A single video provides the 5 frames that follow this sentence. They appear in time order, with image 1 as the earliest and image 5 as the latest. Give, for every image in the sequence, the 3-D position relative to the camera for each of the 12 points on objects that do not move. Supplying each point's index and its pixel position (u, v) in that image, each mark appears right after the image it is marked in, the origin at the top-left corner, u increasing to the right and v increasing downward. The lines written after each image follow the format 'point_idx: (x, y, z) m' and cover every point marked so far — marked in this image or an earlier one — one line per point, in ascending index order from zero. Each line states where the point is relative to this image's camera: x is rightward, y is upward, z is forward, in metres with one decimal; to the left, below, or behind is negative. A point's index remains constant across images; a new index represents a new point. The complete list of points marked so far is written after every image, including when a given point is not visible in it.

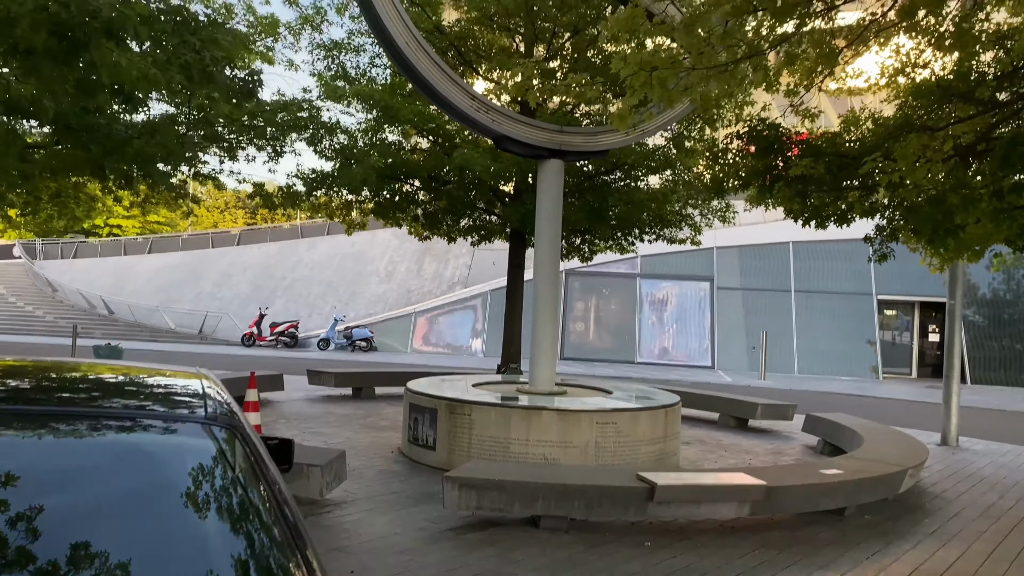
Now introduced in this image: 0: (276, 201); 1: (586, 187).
0: (-3.7, +1.4, +13.2) m
1: (+1.1, +1.5, +12.2) m
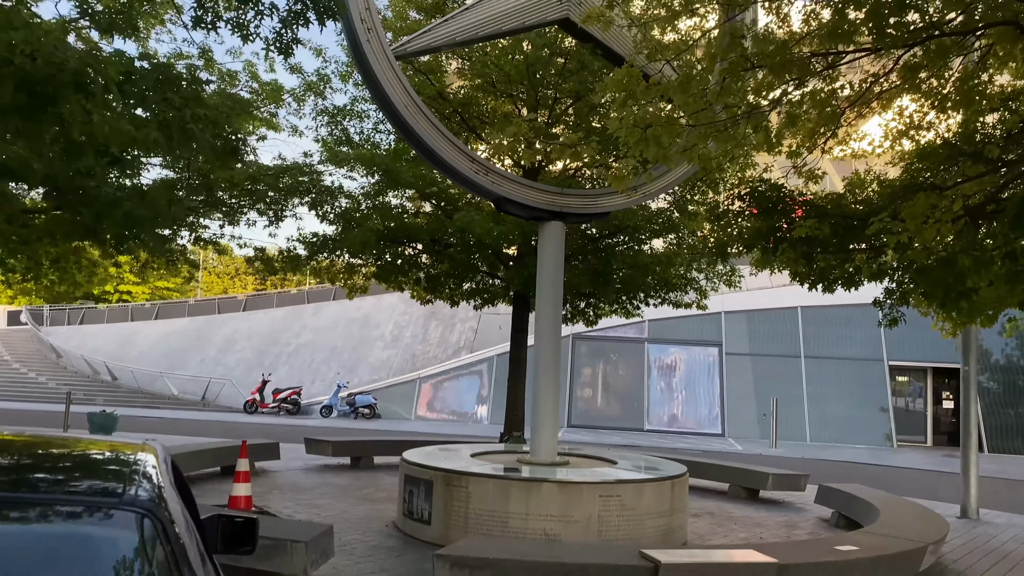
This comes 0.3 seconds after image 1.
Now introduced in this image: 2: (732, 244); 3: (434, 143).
0: (-3.7, +0.4, +13.1) m
1: (+1.2, +0.6, +12.0) m
2: (+2.4, +0.5, +9.1) m
3: (-0.8, +1.5, +8.6) m
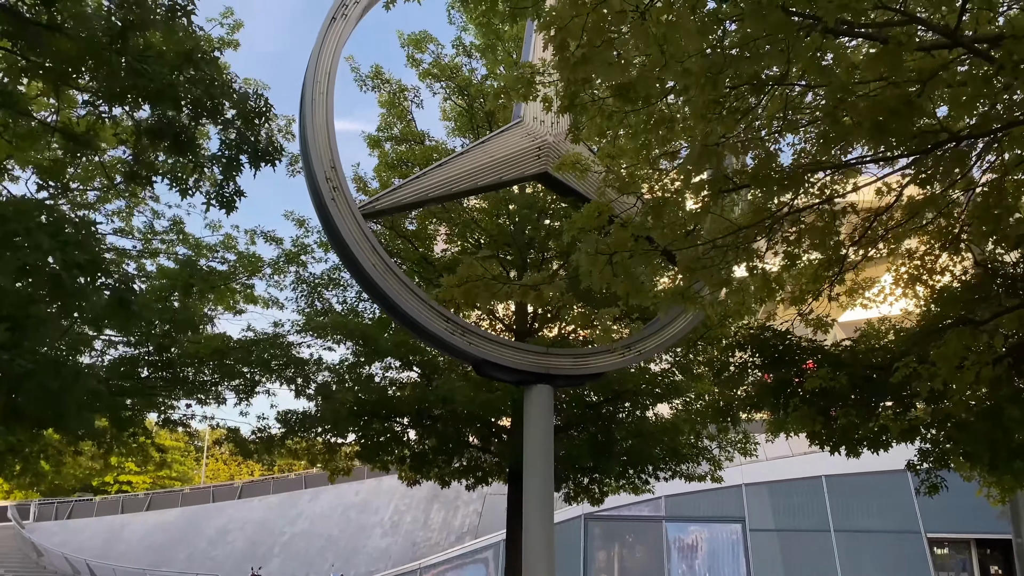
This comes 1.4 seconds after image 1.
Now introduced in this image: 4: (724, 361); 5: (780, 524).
0: (-3.8, -2.3, +12.1) m
1: (+1.0, -1.7, +11.0) m
2: (+2.2, -1.1, +8.1) m
3: (-1.0, -0.1, +7.9) m
4: (+2.2, -0.7, +8.5) m
5: (+6.3, -5.6, +19.7) m
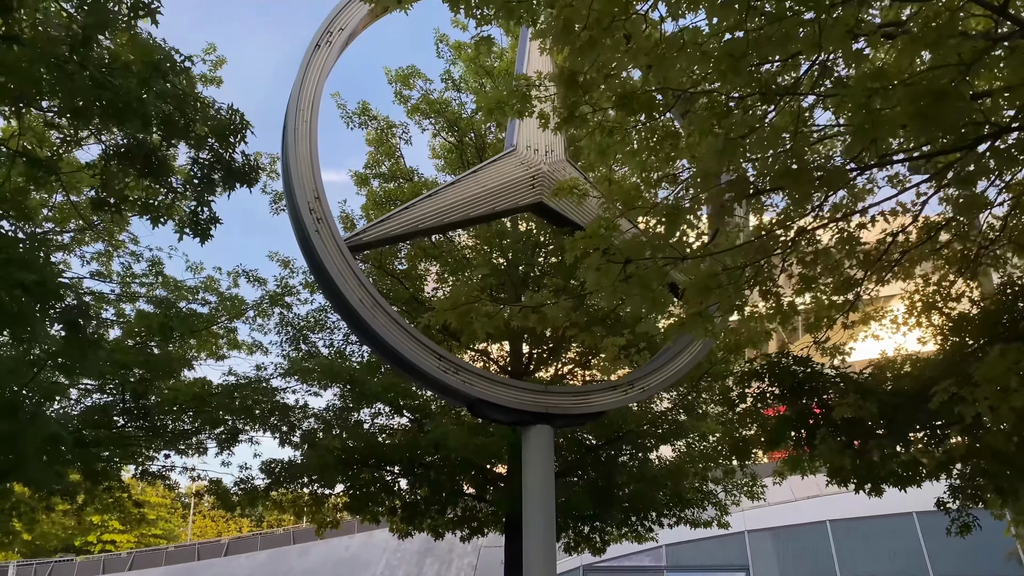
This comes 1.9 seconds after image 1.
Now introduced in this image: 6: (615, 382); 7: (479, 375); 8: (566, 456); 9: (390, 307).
0: (-3.8, -2.9, +11.5) m
1: (+1.0, -2.2, +10.5) m
2: (+2.2, -1.4, +7.7) m
3: (-1.1, -0.5, +7.5) m
4: (+2.1, -1.0, +8.1) m
5: (+6.3, -6.4, +19.0) m
6: (+1.0, -0.9, +8.3) m
7: (-0.3, -0.8, +7.7) m
8: (+0.7, -2.1, +10.6) m
9: (-1.1, -0.2, +7.5) m
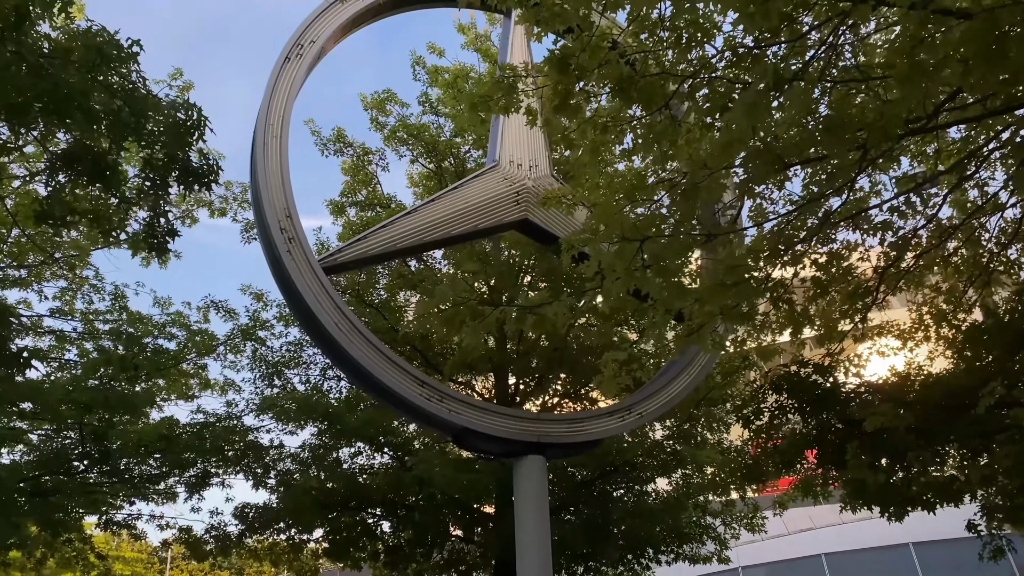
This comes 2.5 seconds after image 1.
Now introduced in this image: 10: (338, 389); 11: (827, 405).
0: (-4.0, -3.3, +10.7) m
1: (+0.9, -2.5, +9.9) m
2: (+2.1, -1.5, +7.2) m
3: (-1.2, -0.7, +6.9) m
4: (+2.0, -1.2, +7.6) m
5: (+6.0, -7.0, +18.3) m
6: (+0.9, -1.1, +7.8) m
7: (-0.4, -1.0, +7.2) m
8: (+0.5, -2.4, +10.0) m
9: (-1.2, -0.4, +7.0) m
10: (-2.4, -1.4, +11.3) m
11: (+2.6, -1.0, +7.0) m
